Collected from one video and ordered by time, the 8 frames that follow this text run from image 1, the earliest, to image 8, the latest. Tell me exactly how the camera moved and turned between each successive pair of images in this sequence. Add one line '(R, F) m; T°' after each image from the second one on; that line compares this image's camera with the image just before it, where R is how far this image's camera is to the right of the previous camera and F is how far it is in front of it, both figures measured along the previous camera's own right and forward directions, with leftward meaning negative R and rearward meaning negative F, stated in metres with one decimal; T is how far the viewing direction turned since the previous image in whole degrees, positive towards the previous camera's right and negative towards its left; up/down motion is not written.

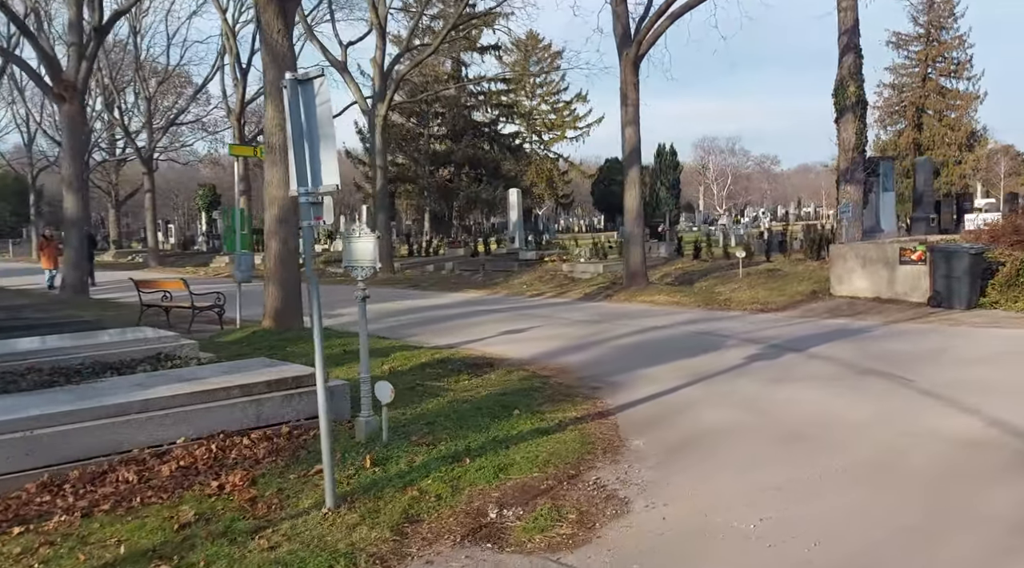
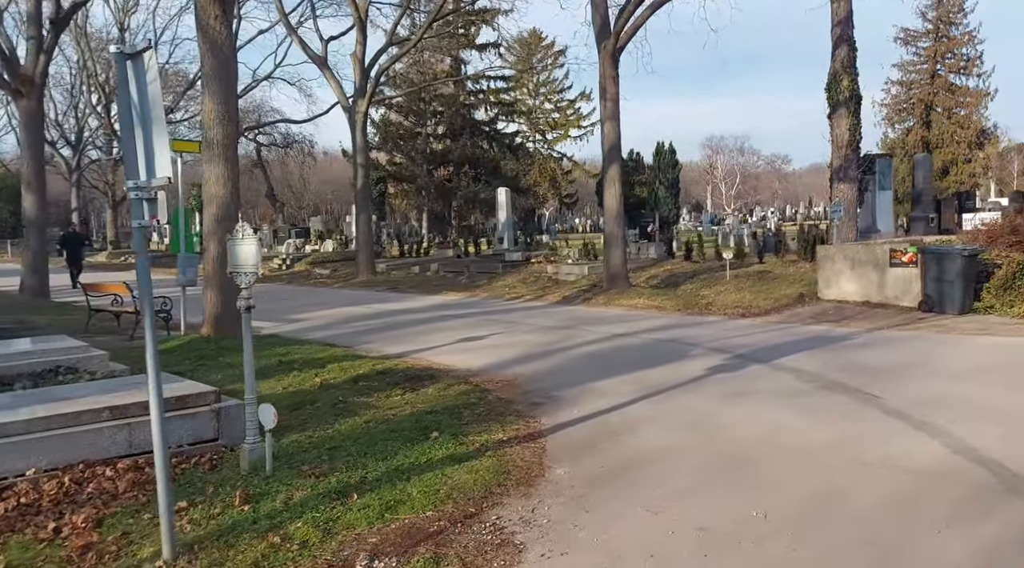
(+0.7, +0.8) m; -1°
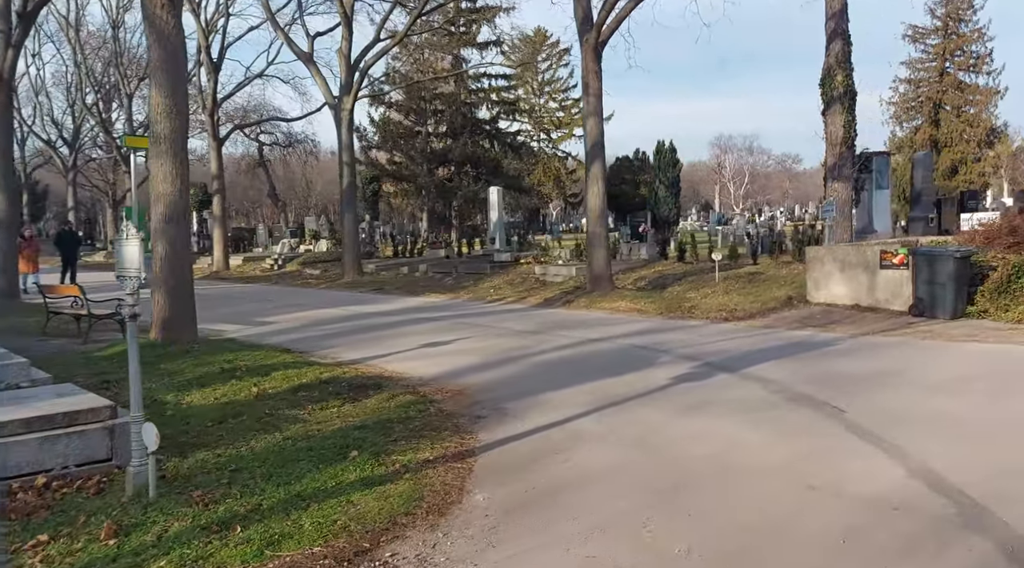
(+0.6, +0.6) m; -1°
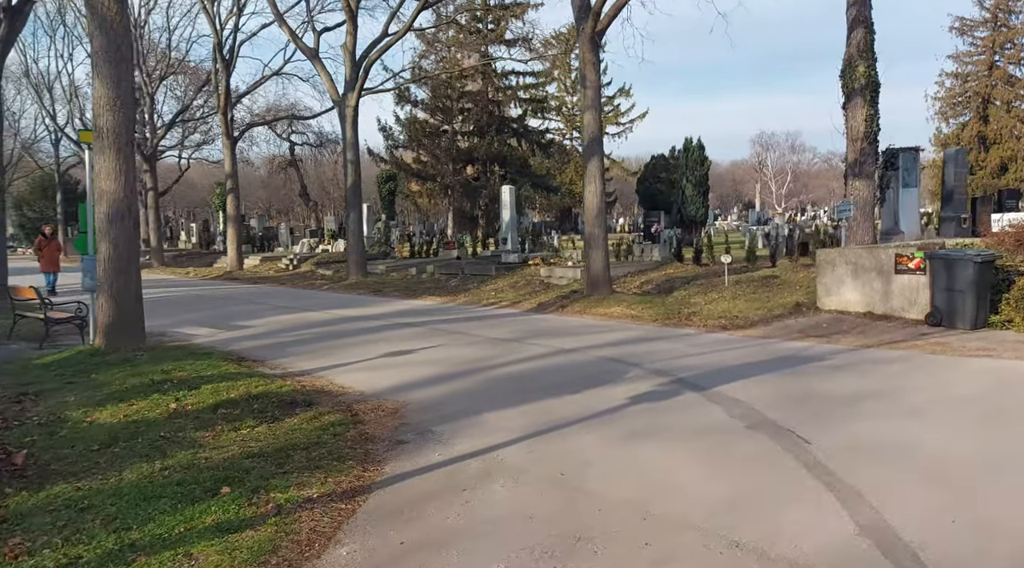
(+0.9, +0.9) m; -3°
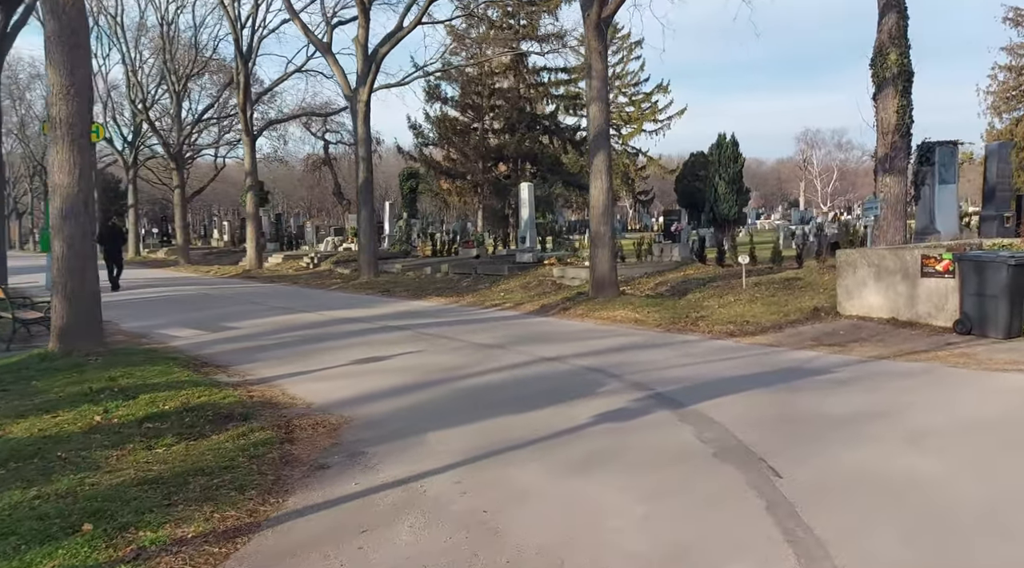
(+0.7, +0.9) m; -3°
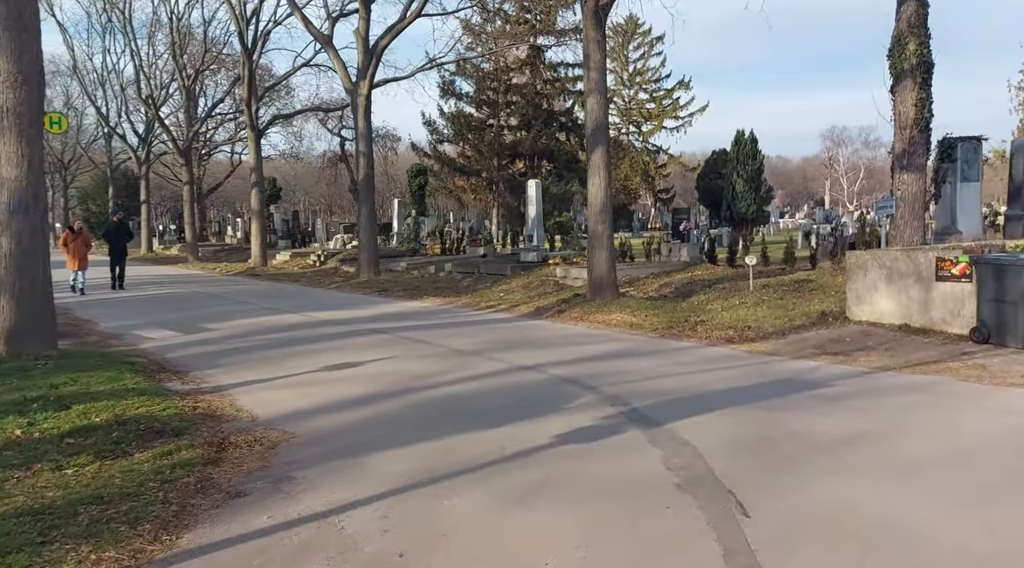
(+0.5, +0.7) m; -1°
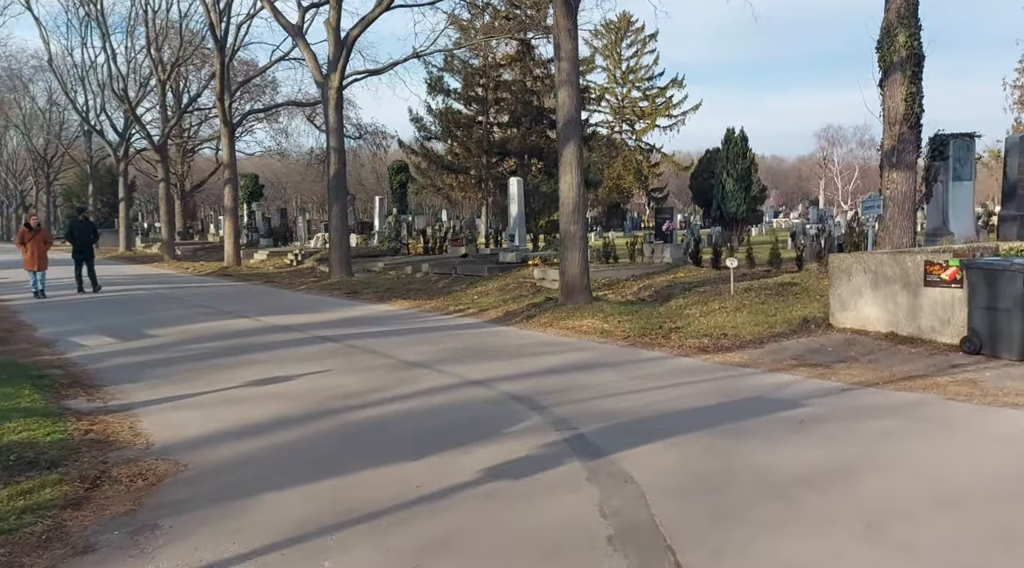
(+0.5, +0.9) m; 0°
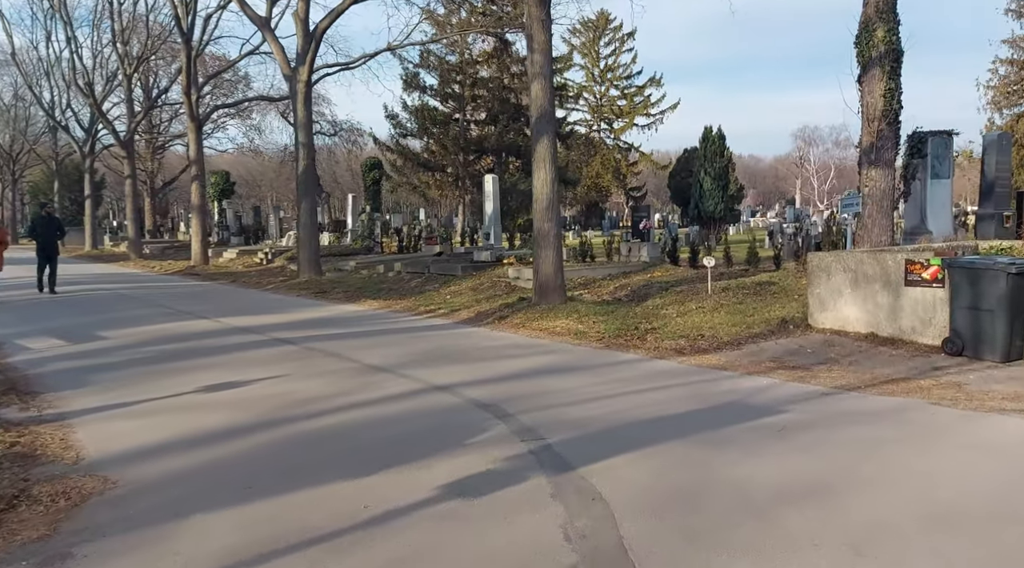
(+0.1, +0.4) m; +1°
